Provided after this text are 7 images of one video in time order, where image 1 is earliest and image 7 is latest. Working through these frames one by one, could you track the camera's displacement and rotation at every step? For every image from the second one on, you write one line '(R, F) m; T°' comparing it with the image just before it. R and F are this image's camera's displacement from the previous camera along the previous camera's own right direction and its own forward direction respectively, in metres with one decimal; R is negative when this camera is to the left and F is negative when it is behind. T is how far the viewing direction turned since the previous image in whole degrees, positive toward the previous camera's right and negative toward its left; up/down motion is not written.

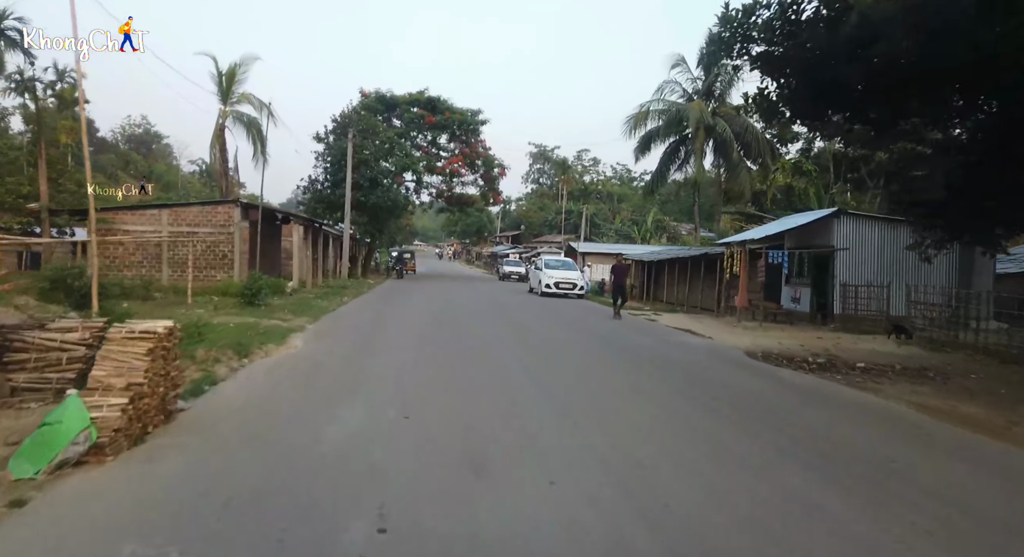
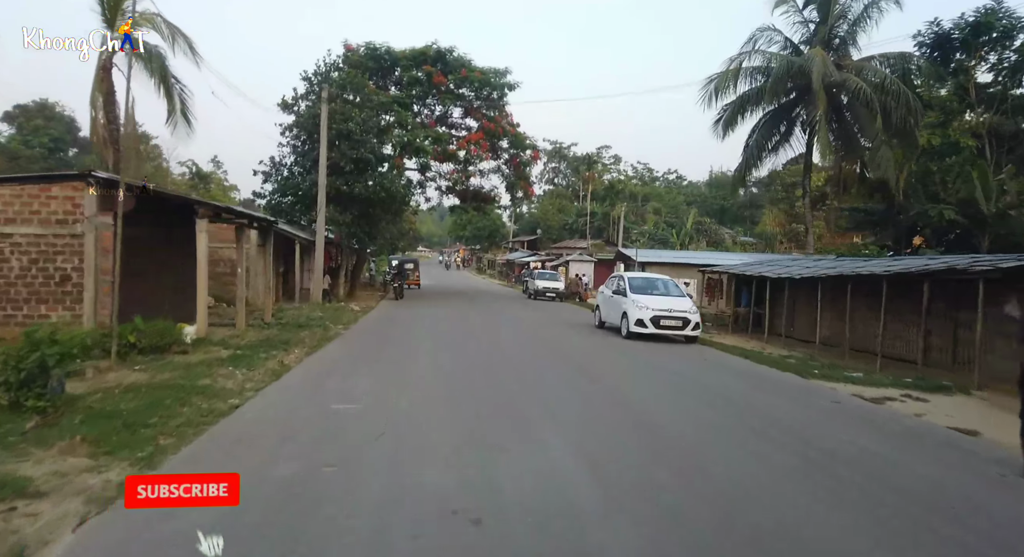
(-1.3, +8.3) m; 0°
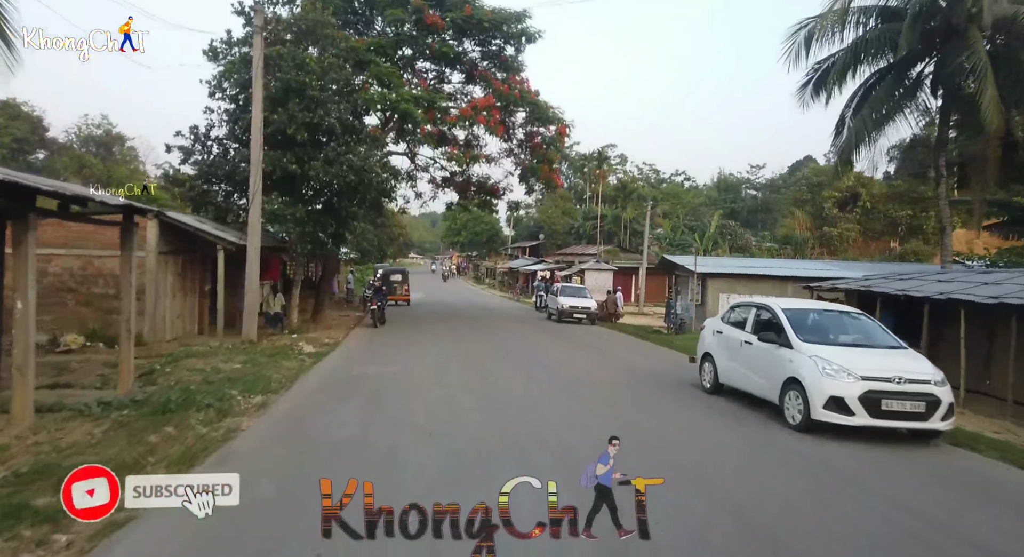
(-0.8, +6.3) m; +1°
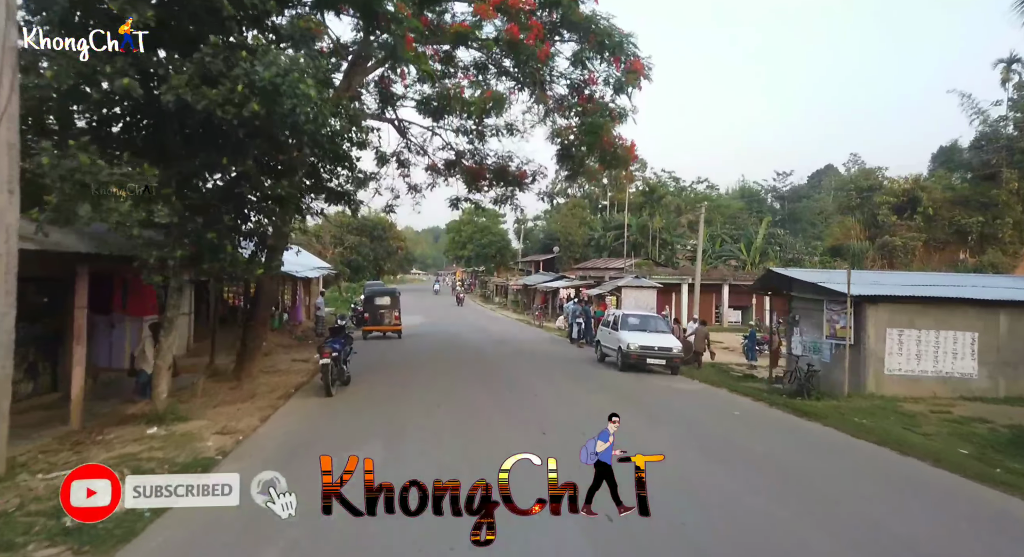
(-0.8, +7.2) m; 0°
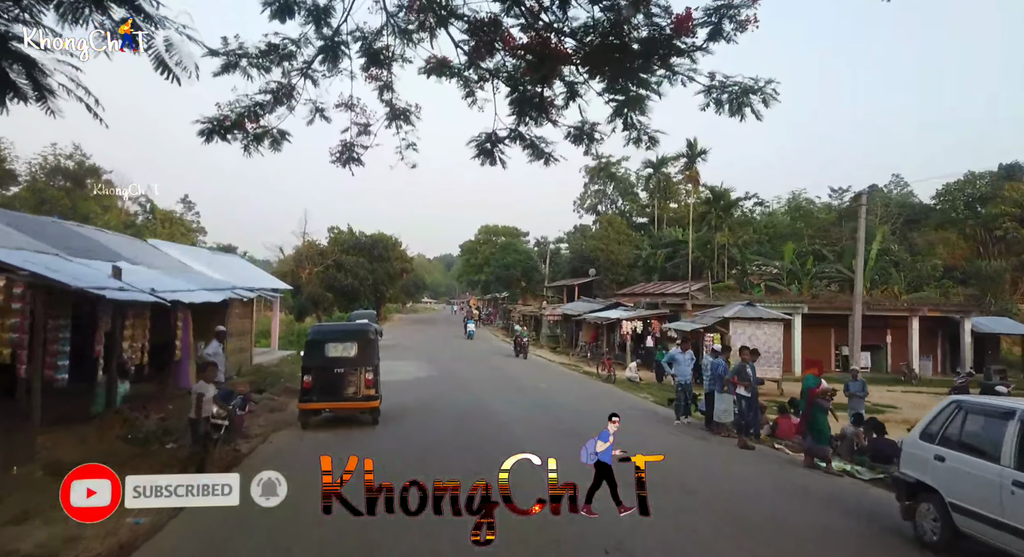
(-1.3, +10.5) m; -1°
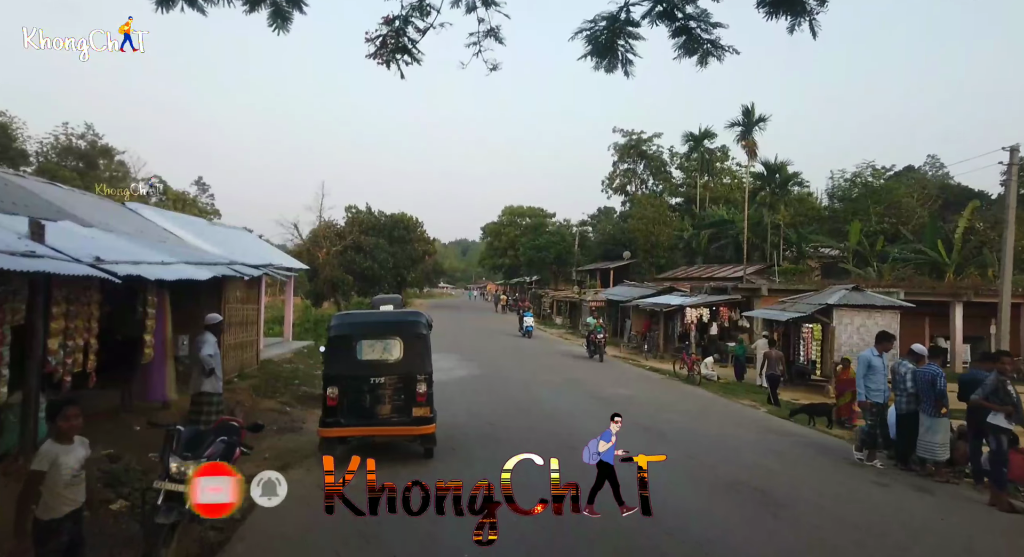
(-1.2, +3.4) m; -1°
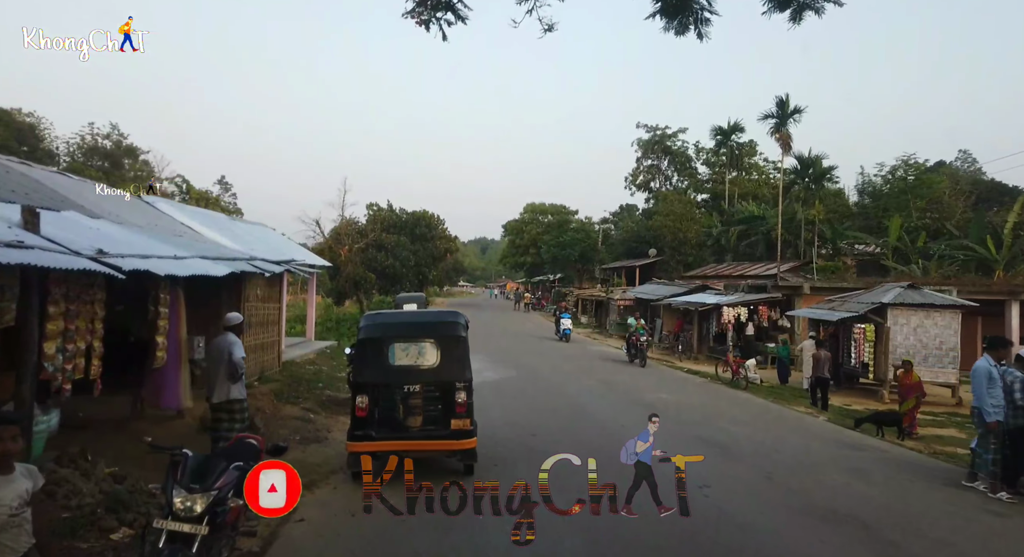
(-0.3, +0.8) m; -2°
